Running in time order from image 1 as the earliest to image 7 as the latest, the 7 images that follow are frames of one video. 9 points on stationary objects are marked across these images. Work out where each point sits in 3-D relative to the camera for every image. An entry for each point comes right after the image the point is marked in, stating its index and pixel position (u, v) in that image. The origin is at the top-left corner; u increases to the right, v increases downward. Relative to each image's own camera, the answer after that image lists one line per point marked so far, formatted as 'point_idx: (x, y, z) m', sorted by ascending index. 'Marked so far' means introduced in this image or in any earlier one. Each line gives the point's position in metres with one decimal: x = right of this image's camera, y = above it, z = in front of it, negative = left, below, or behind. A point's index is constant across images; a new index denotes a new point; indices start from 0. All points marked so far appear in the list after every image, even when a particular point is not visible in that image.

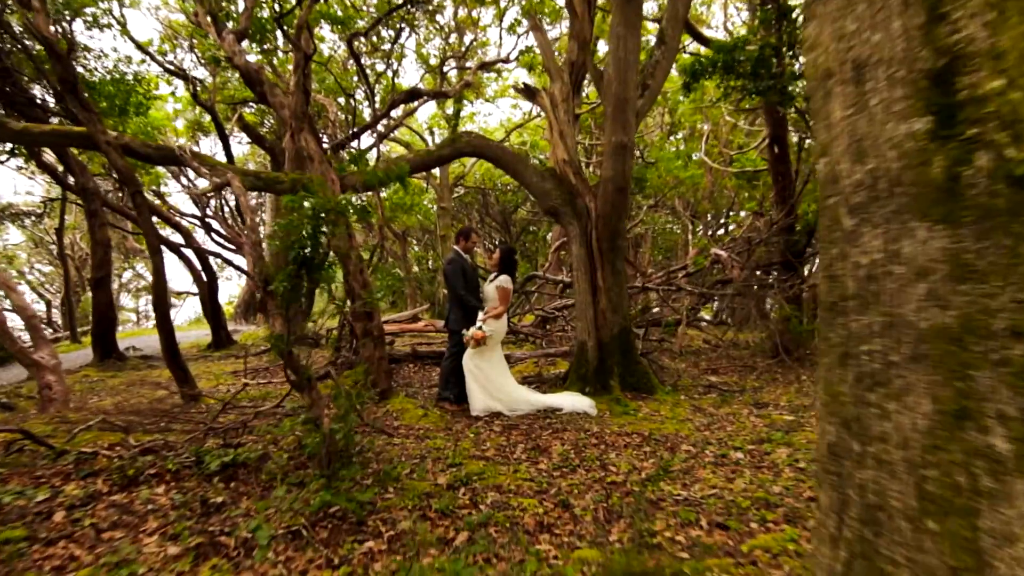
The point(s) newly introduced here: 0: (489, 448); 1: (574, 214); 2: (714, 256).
0: (-0.1, -1.0, +4.6) m
1: (+0.6, +0.7, +6.3) m
2: (+2.8, +0.5, +9.8) m
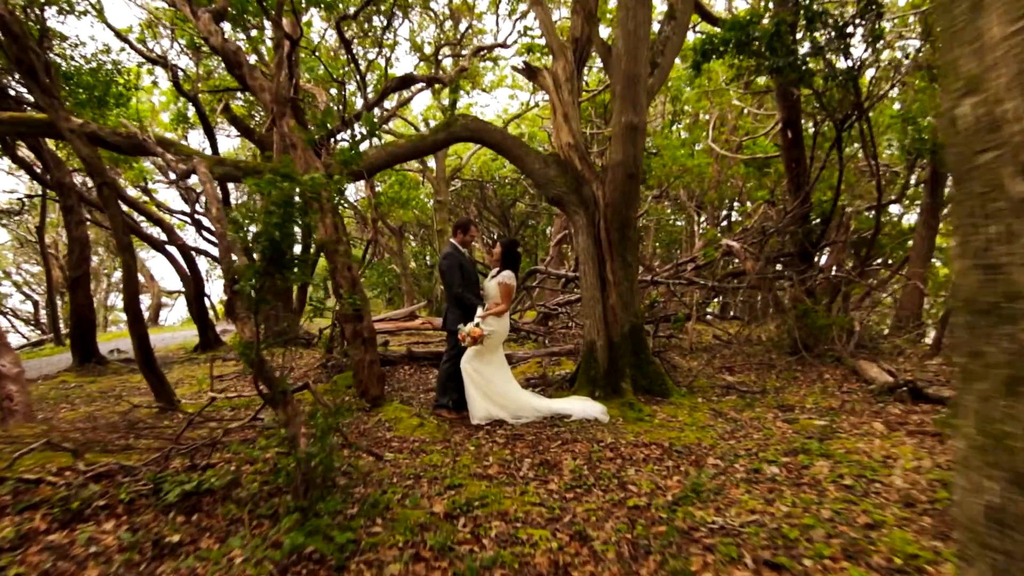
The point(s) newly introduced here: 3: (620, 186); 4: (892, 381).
0: (-0.1, -1.0, +4.1) m
1: (+0.6, +0.7, +5.8) m
2: (+2.8, +0.5, +9.3) m
3: (+0.9, +0.8, +5.8) m
4: (+3.2, -0.8, +6.0) m
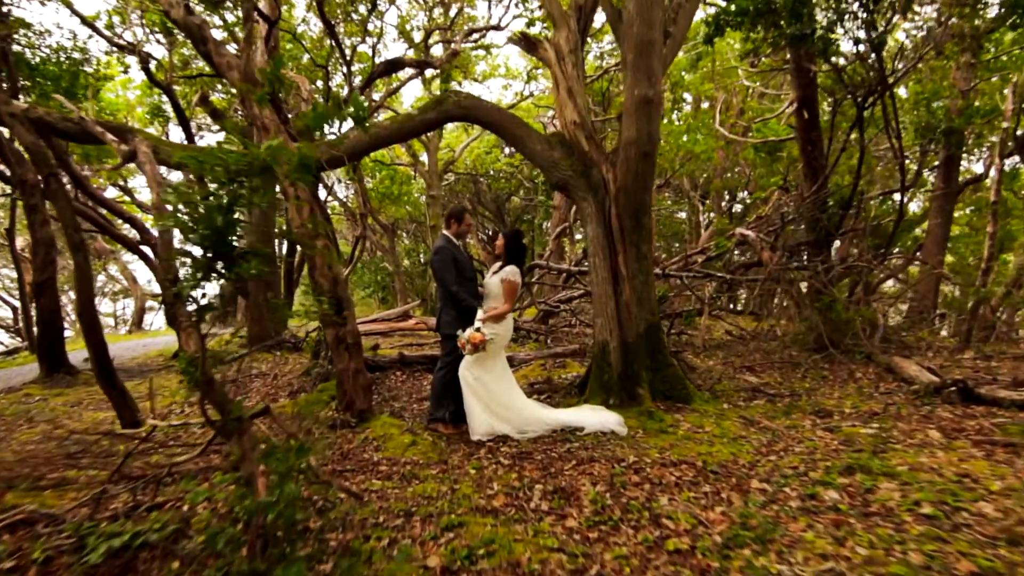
0: (-0.1, -1.0, +3.4) m
1: (+0.6, +0.7, +5.2) m
2: (+2.8, +0.6, +8.7) m
3: (+0.9, +0.9, +5.1) m
4: (+3.3, -0.7, +5.4) m
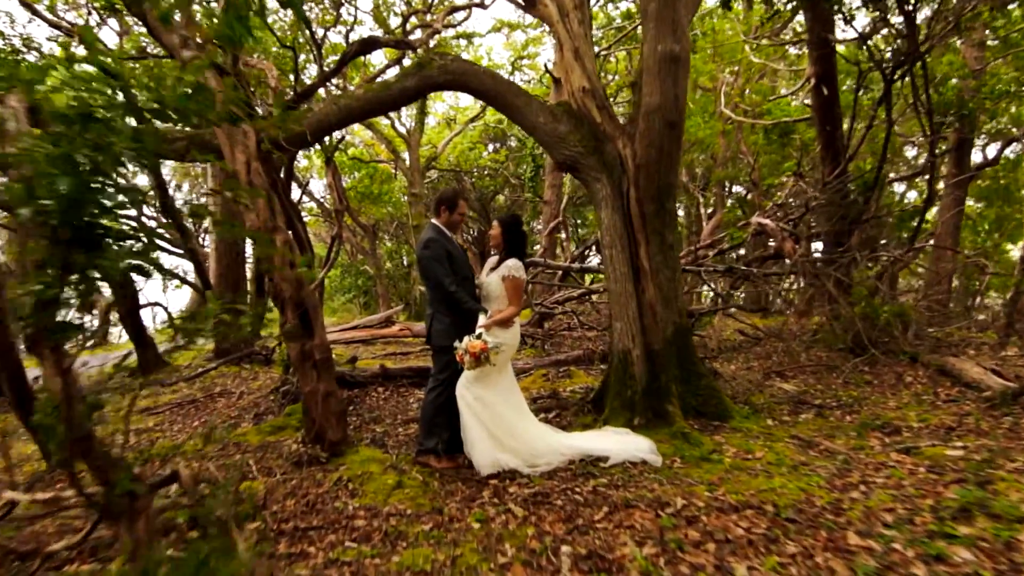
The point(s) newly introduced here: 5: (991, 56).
0: (0.0, -1.0, +2.6) m
1: (+0.6, +0.8, +4.4) m
2: (+2.7, +0.7, +7.8) m
3: (+0.9, +0.9, +4.3) m
4: (+3.3, -0.6, +4.6) m
5: (+7.4, +3.6, +10.8) m
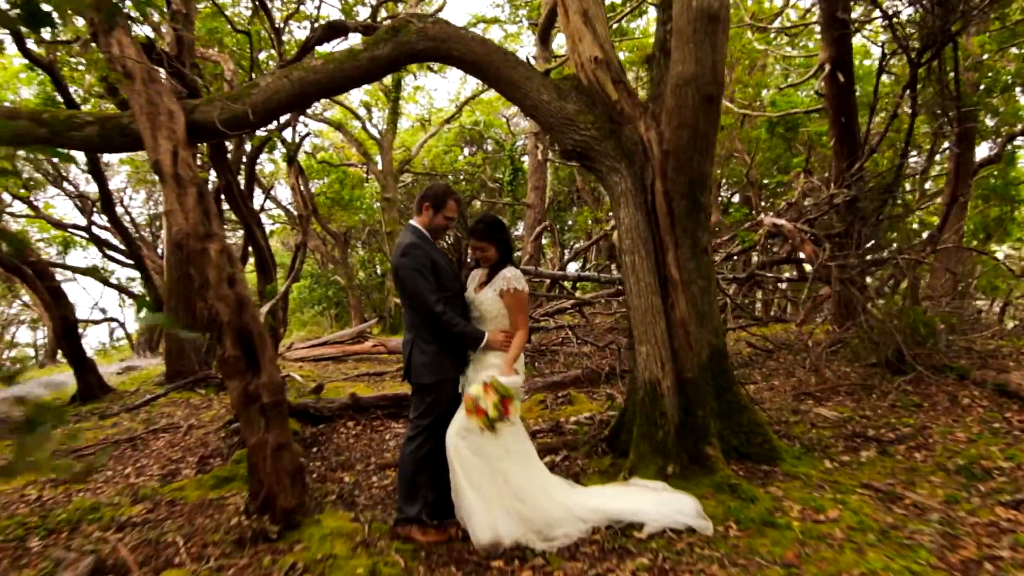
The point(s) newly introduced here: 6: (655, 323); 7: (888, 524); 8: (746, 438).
0: (+0.1, -1.1, +1.7) m
1: (+0.5, +0.7, +3.5) m
2: (+2.6, +0.6, +7.1) m
3: (+0.9, +0.8, +3.5) m
4: (+3.3, -0.7, +3.9) m
5: (+7.1, +3.5, +10.2) m
6: (+0.7, -0.2, +3.5) m
7: (+1.5, -1.0, +2.9) m
8: (+1.2, -0.8, +3.7) m
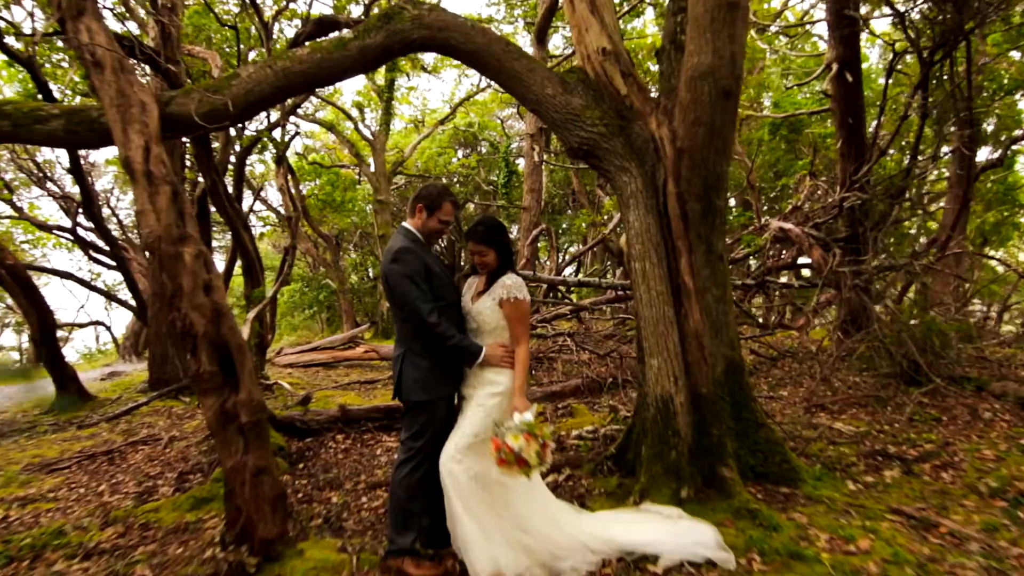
0: (+0.1, -1.1, +1.4) m
1: (+0.6, +0.6, +3.3) m
2: (+2.5, +0.5, +6.9) m
3: (+0.9, +0.8, +3.2) m
4: (+3.3, -0.7, +3.7) m
5: (+7.0, +3.4, +10.1) m
6: (+0.7, -0.2, +3.2) m
7: (+1.6, -1.0, +2.7) m
8: (+1.2, -0.8, +3.4) m
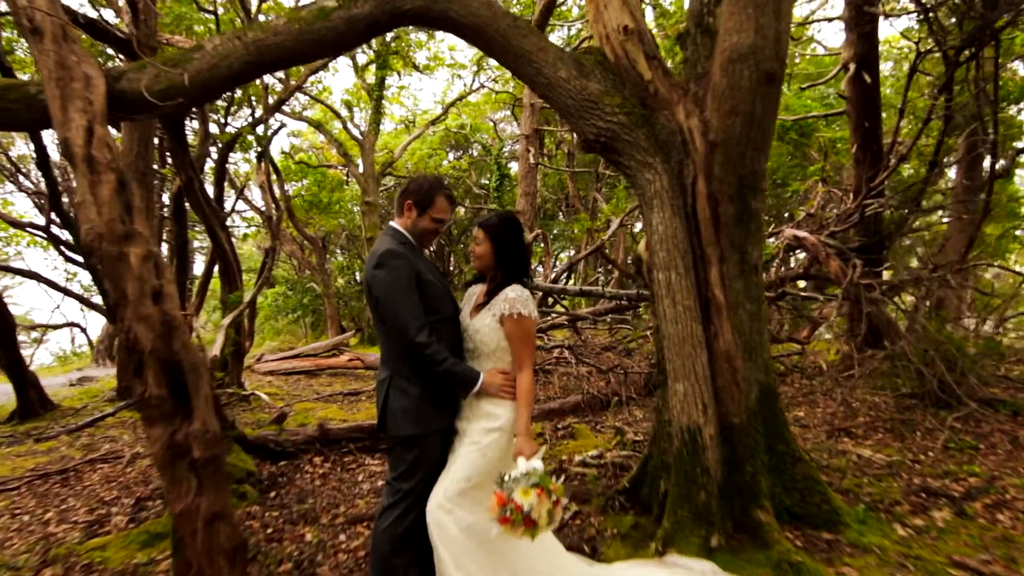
0: (+0.1, -1.1, +1.0) m
1: (+0.6, +0.6, +2.8) m
2: (+2.5, +0.4, +6.5) m
3: (+0.9, +0.7, +2.8) m
4: (+3.3, -0.8, +3.3) m
5: (+7.0, +3.2, +9.8) m
6: (+0.7, -0.3, +2.8) m
7: (+1.6, -1.1, +2.2) m
8: (+1.2, -0.9, +3.0) m
